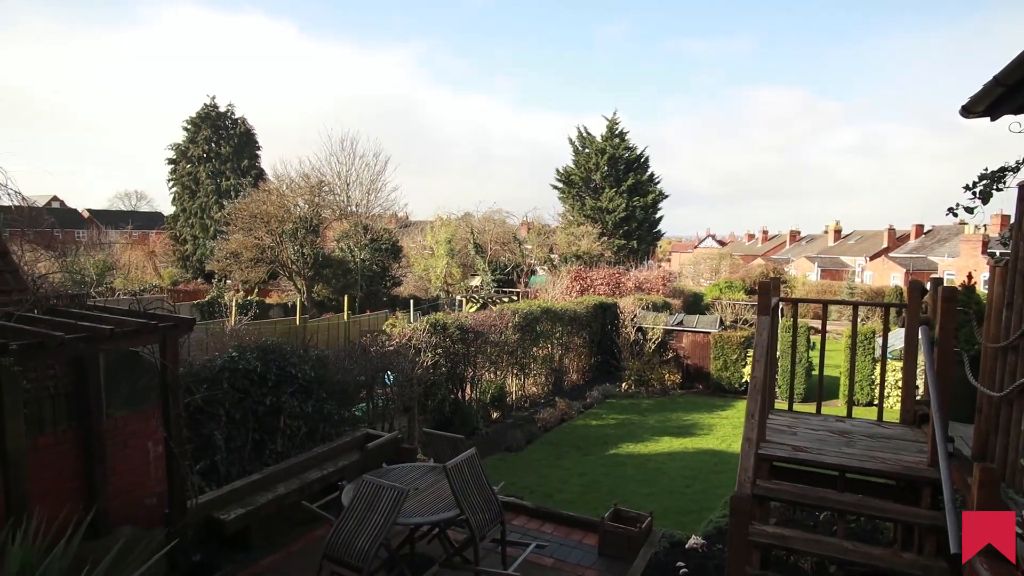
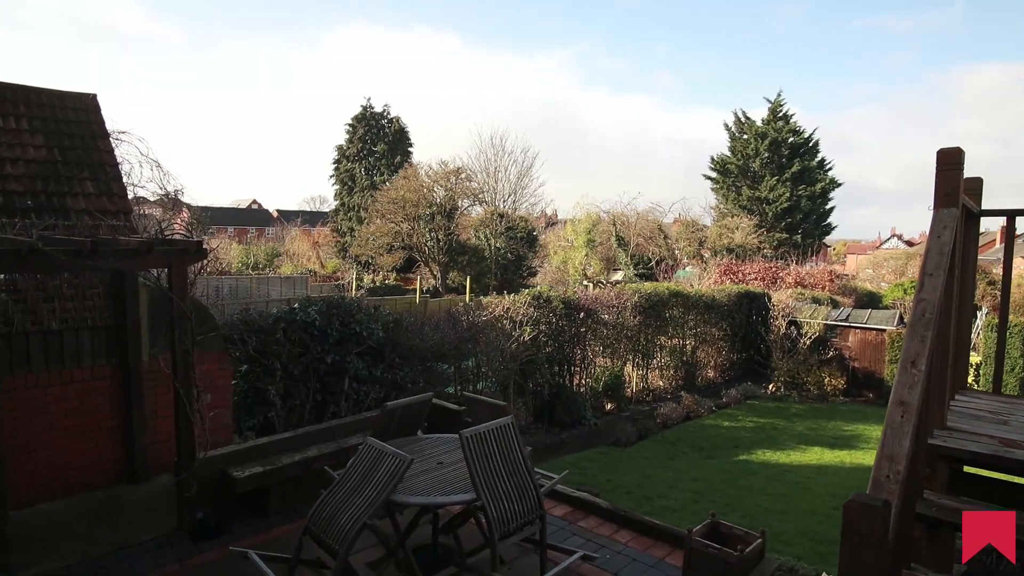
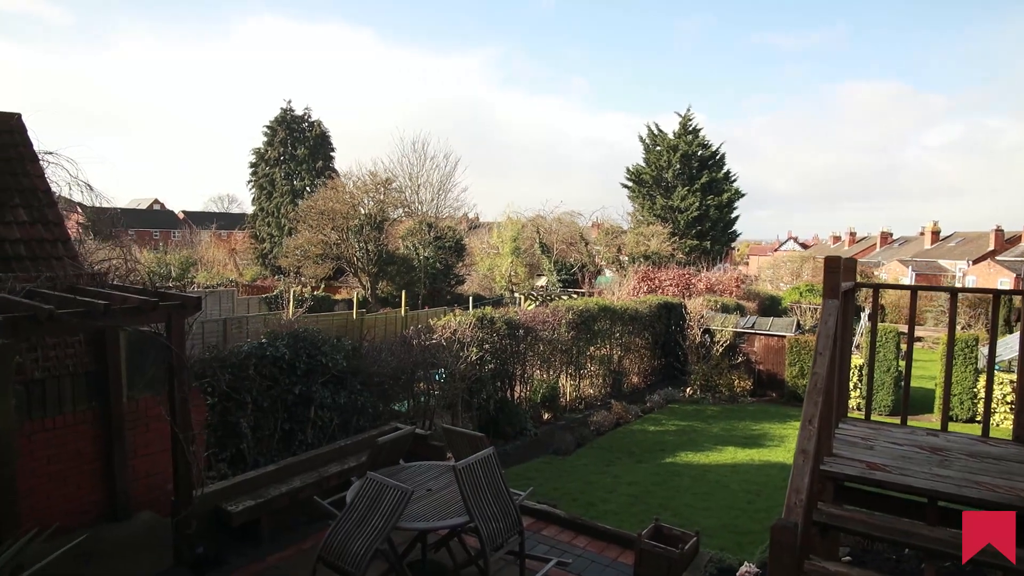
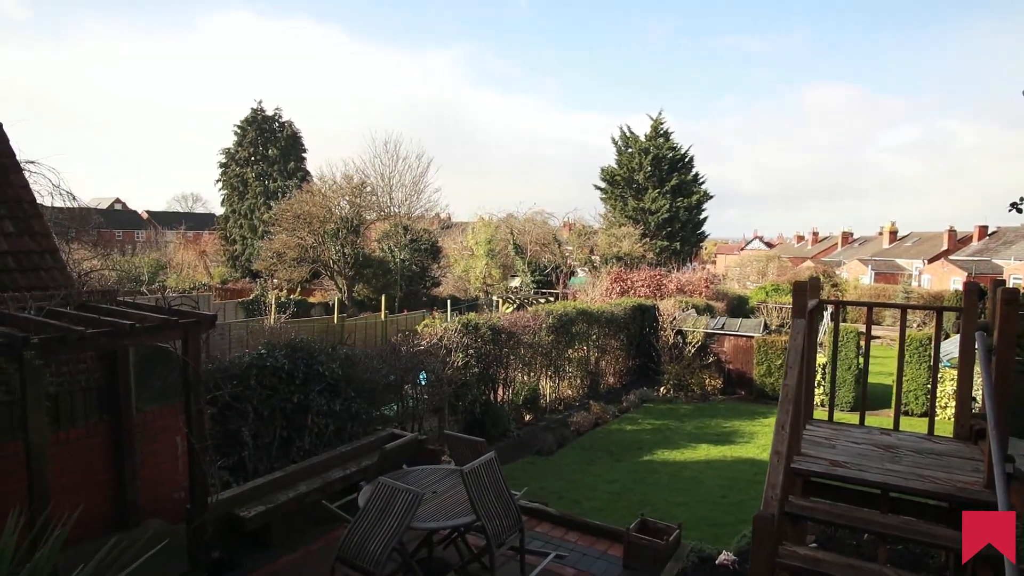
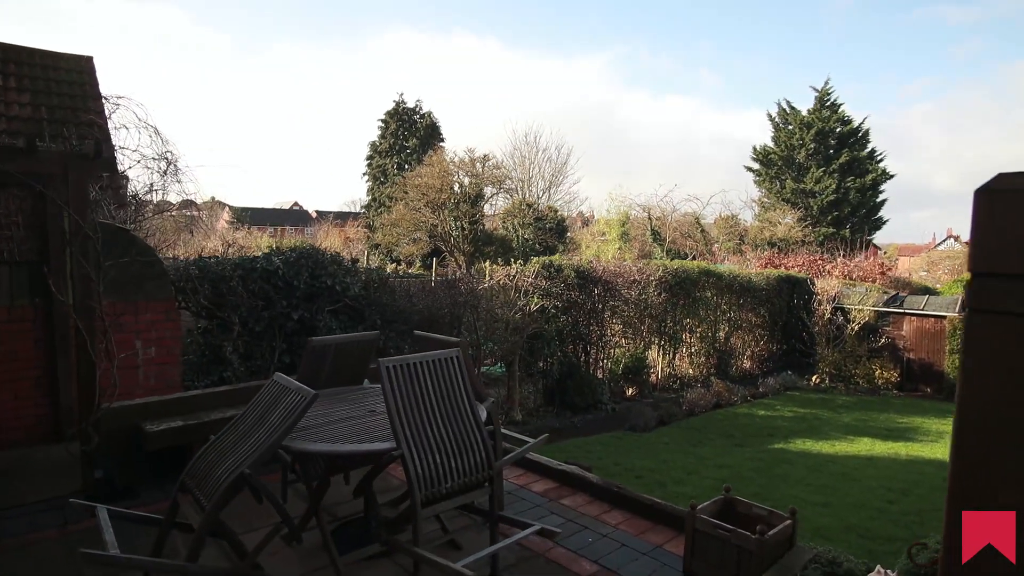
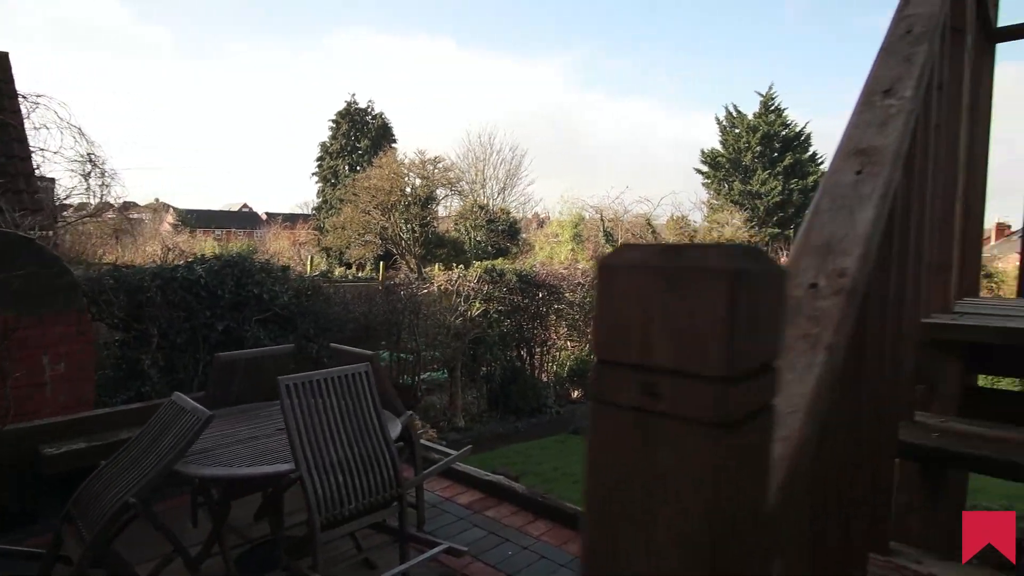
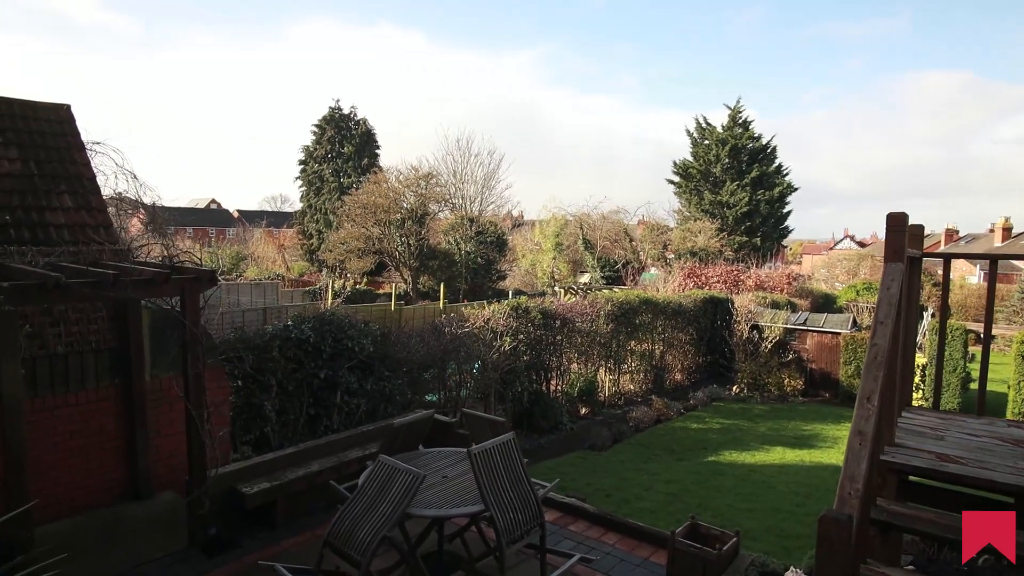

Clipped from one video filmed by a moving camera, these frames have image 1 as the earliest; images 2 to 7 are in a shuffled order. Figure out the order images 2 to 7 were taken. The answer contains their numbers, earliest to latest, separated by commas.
4, 3, 7, 2, 5, 6
